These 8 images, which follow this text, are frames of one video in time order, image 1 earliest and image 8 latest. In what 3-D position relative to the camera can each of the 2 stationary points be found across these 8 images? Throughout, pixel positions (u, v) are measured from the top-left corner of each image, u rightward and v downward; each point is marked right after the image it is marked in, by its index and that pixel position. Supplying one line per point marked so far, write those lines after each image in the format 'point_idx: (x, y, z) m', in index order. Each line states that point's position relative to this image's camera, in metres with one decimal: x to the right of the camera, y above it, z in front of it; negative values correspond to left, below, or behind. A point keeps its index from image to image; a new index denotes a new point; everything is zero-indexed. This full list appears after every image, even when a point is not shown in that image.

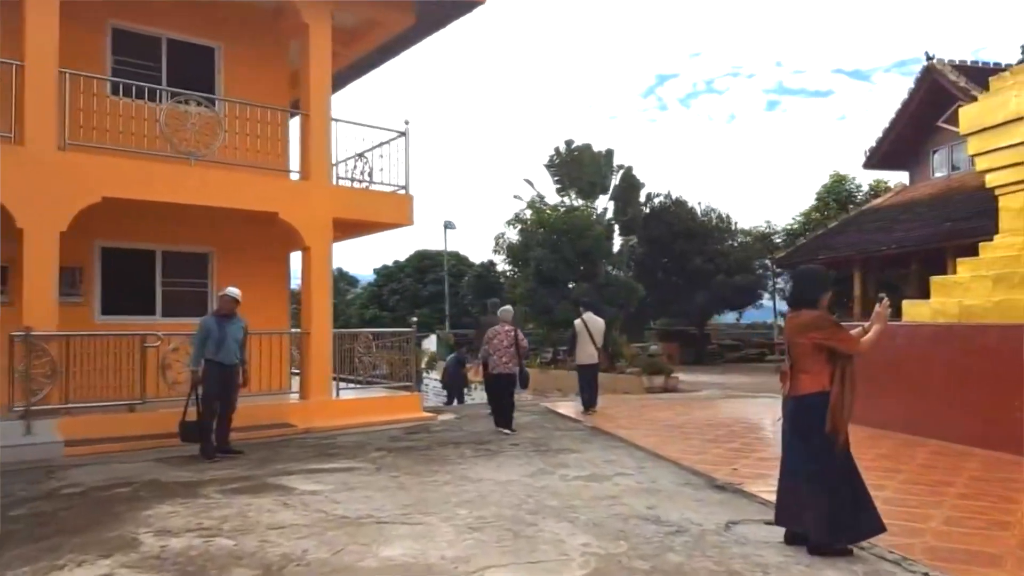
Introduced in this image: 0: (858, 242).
0: (+6.4, +0.8, +14.2) m
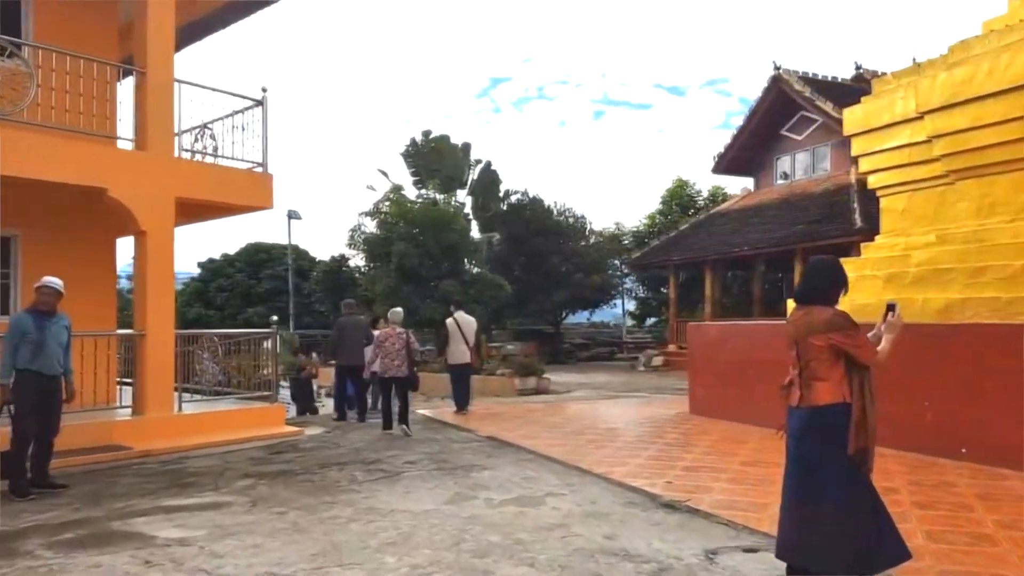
0: (+3.8, +0.8, +14.5) m
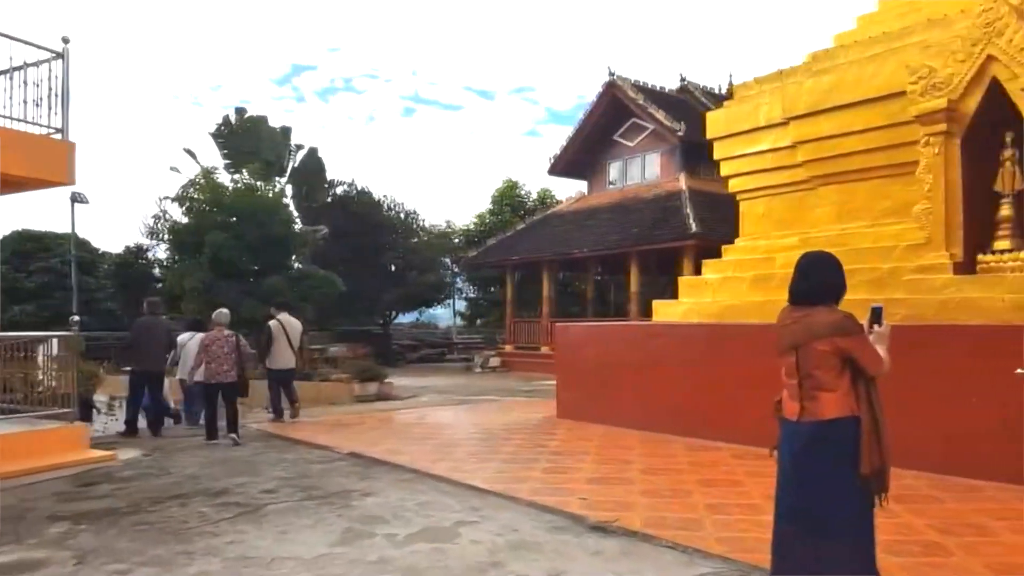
0: (+0.7, +0.8, +14.6) m
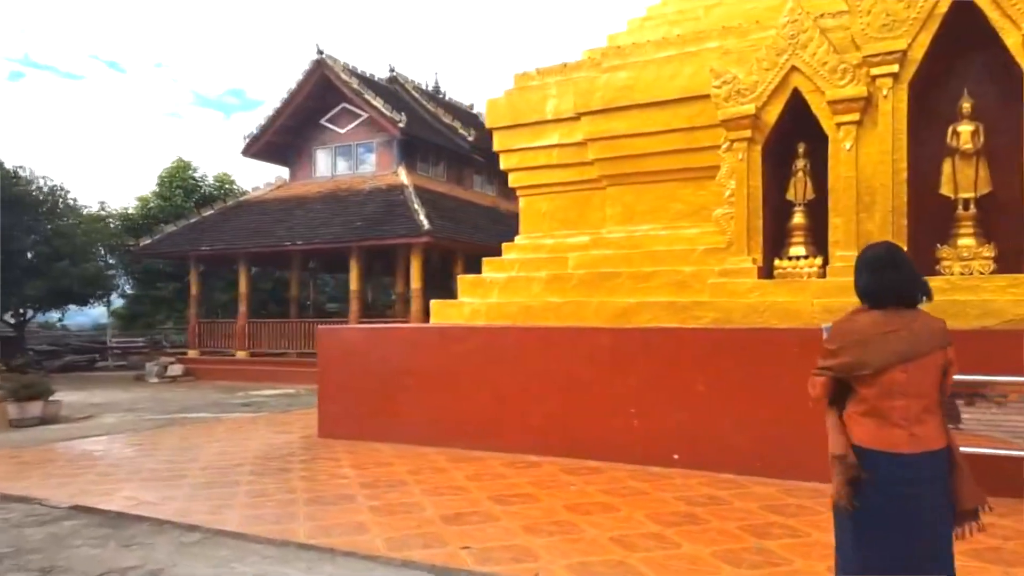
0: (-4.3, +0.9, +12.8) m
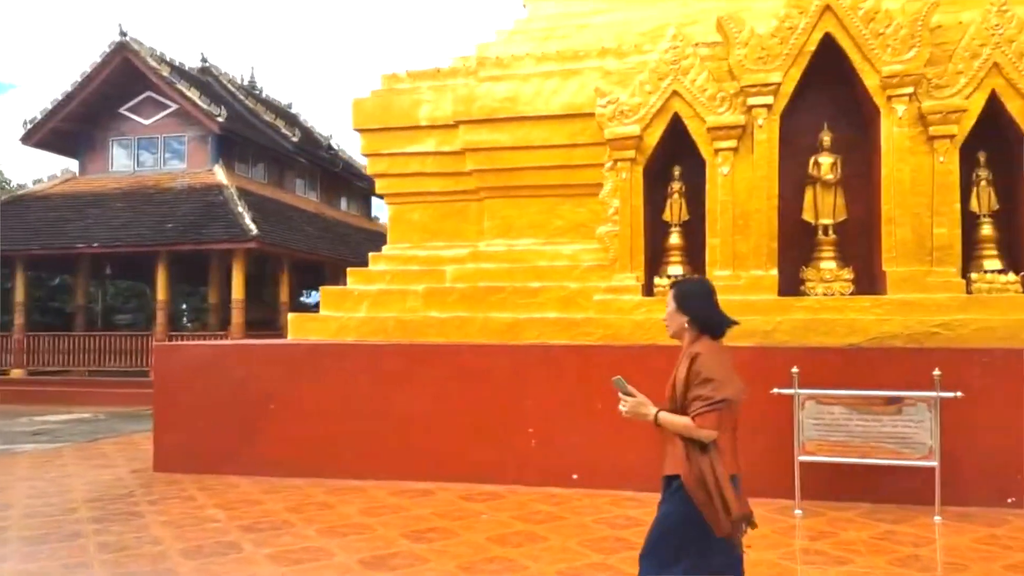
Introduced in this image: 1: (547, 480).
0: (-6.8, +0.8, +11.1) m
1: (+0.2, -1.3, +5.2) m
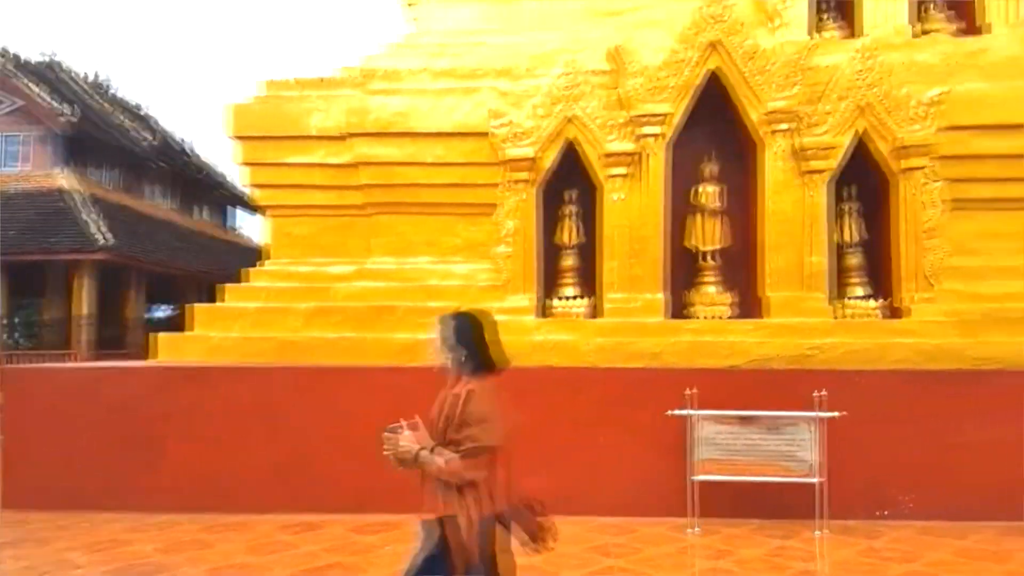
0: (-8.4, +0.6, +9.7) m
1: (-0.5, -1.4, +5.0) m
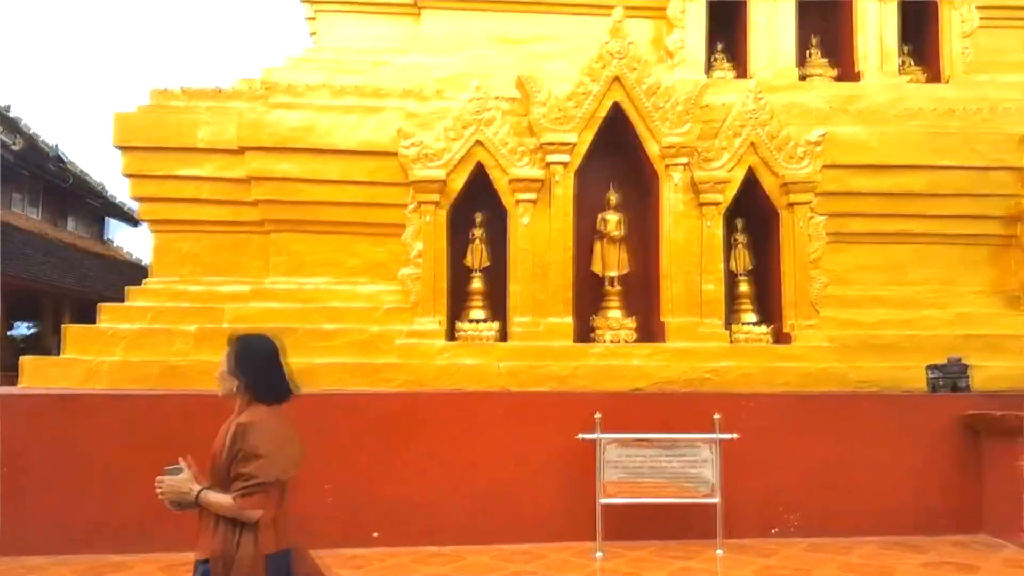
0: (-9.5, +0.5, +8.4) m
1: (-1.0, -1.5, +4.9) m
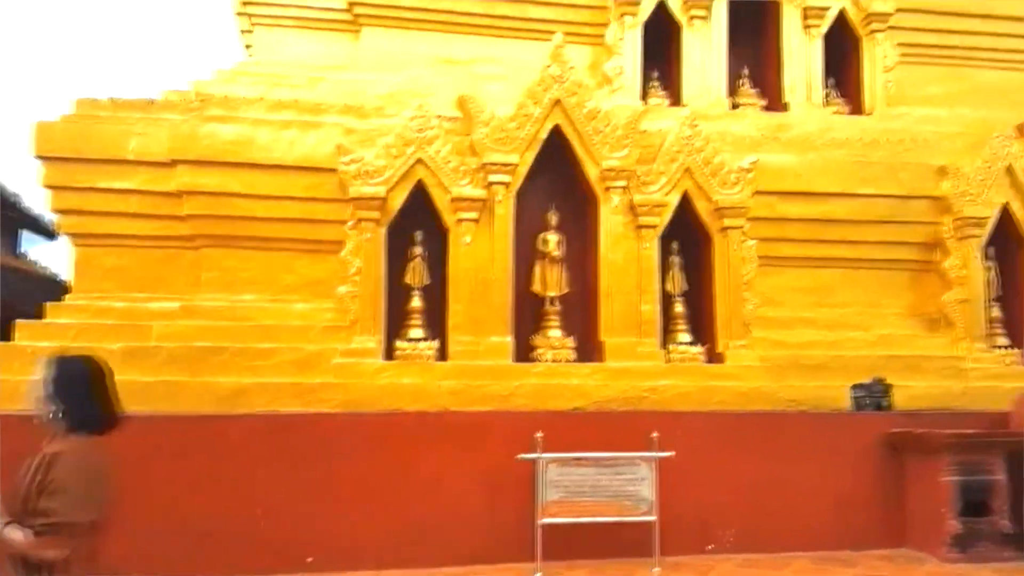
0: (-10.1, +0.4, +7.6) m
1: (-1.4, -1.6, +4.7) m
